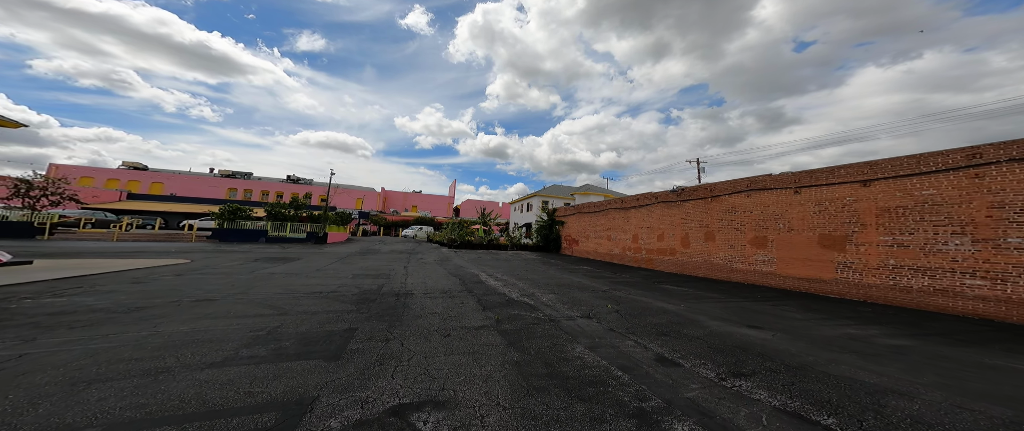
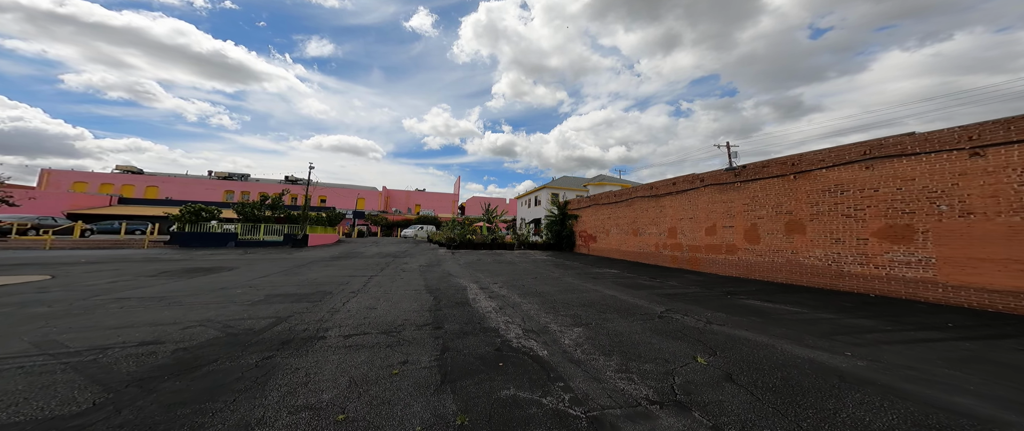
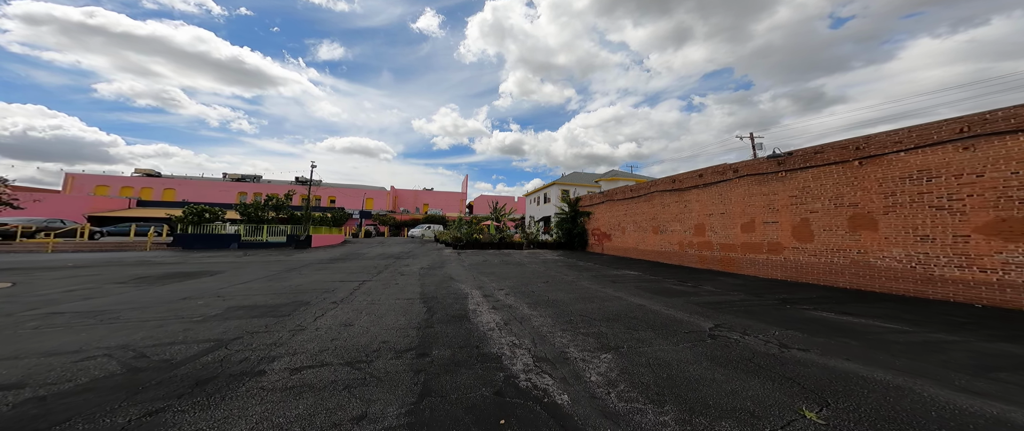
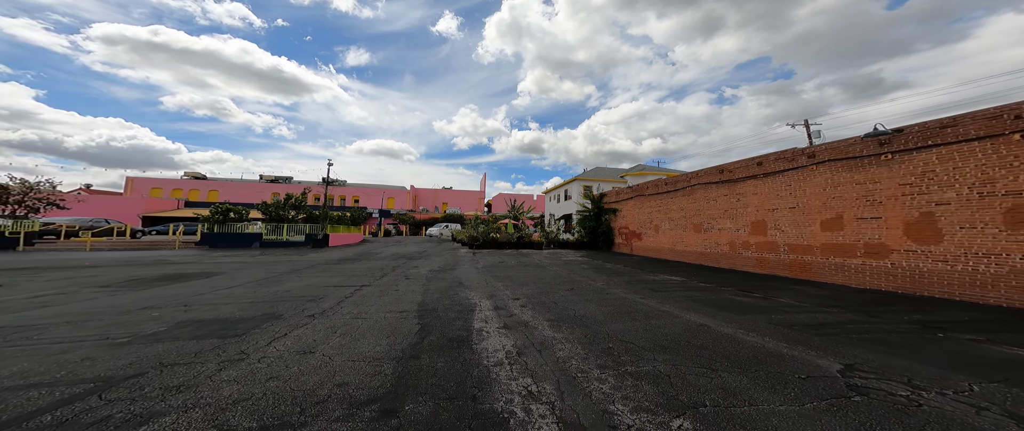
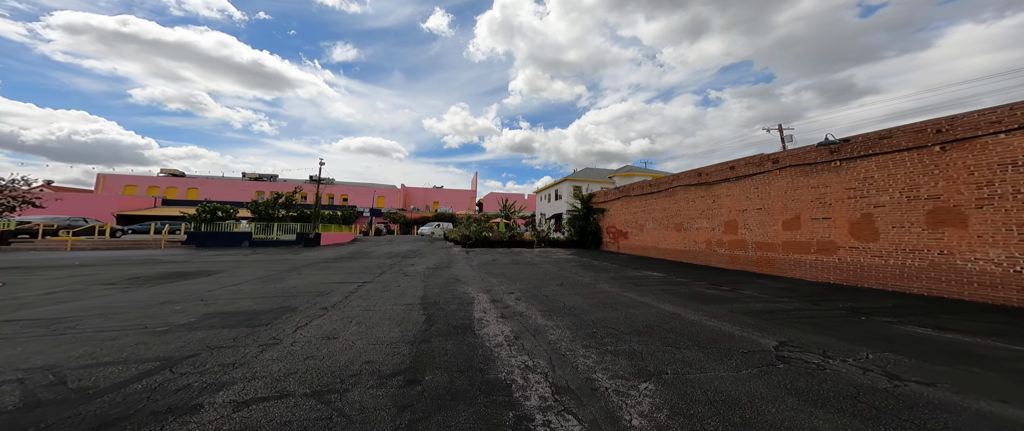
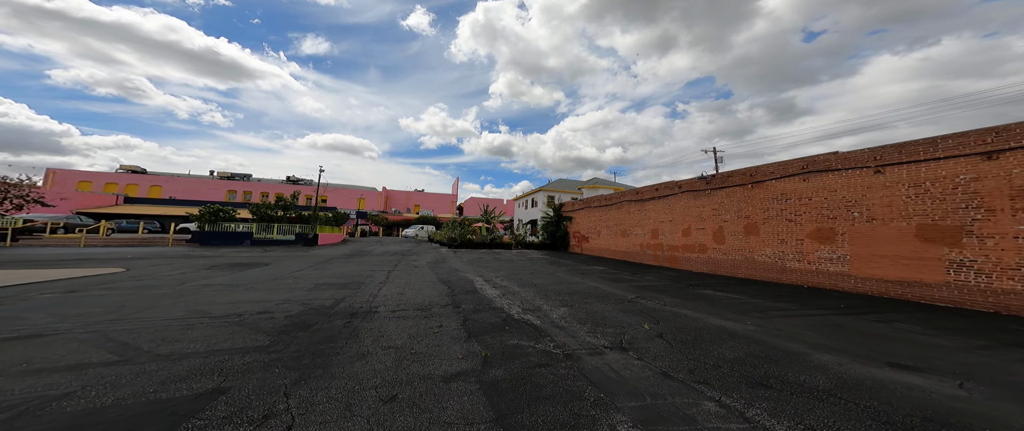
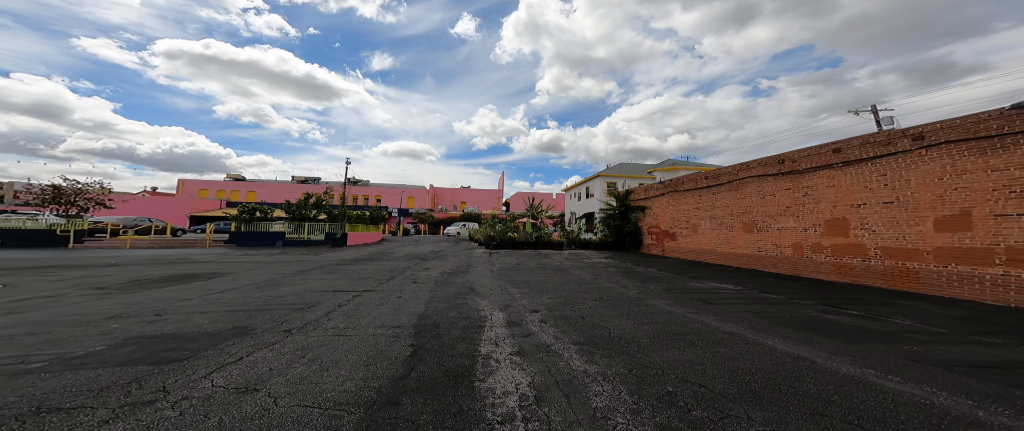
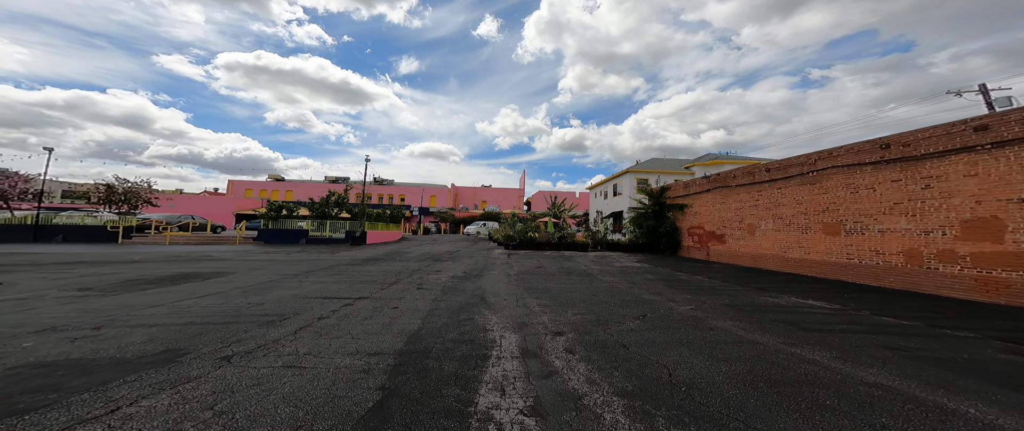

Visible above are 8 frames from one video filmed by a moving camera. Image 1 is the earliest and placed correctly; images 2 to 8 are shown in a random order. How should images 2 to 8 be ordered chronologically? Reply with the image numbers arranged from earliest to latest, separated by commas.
6, 2, 3, 5, 4, 7, 8
